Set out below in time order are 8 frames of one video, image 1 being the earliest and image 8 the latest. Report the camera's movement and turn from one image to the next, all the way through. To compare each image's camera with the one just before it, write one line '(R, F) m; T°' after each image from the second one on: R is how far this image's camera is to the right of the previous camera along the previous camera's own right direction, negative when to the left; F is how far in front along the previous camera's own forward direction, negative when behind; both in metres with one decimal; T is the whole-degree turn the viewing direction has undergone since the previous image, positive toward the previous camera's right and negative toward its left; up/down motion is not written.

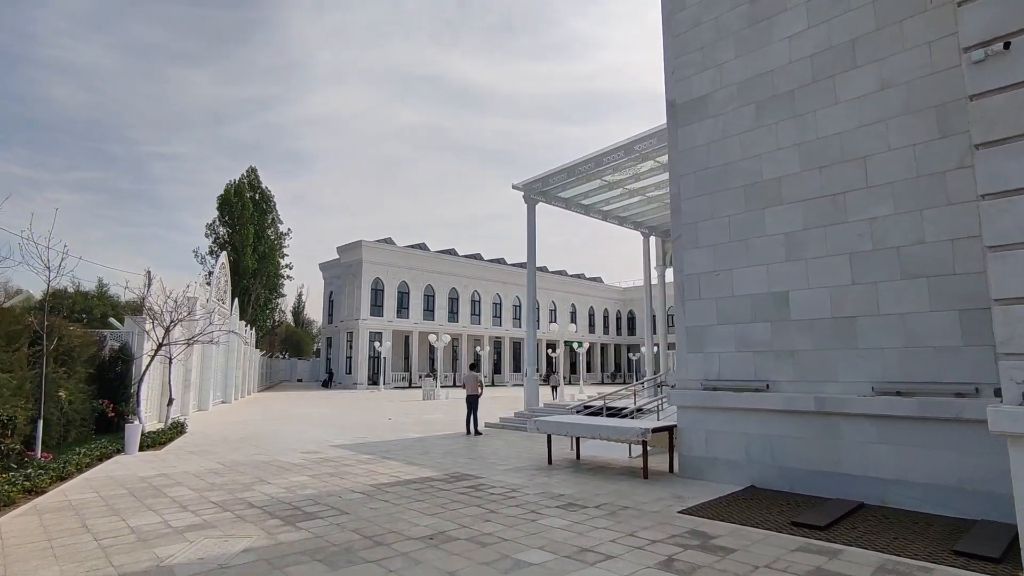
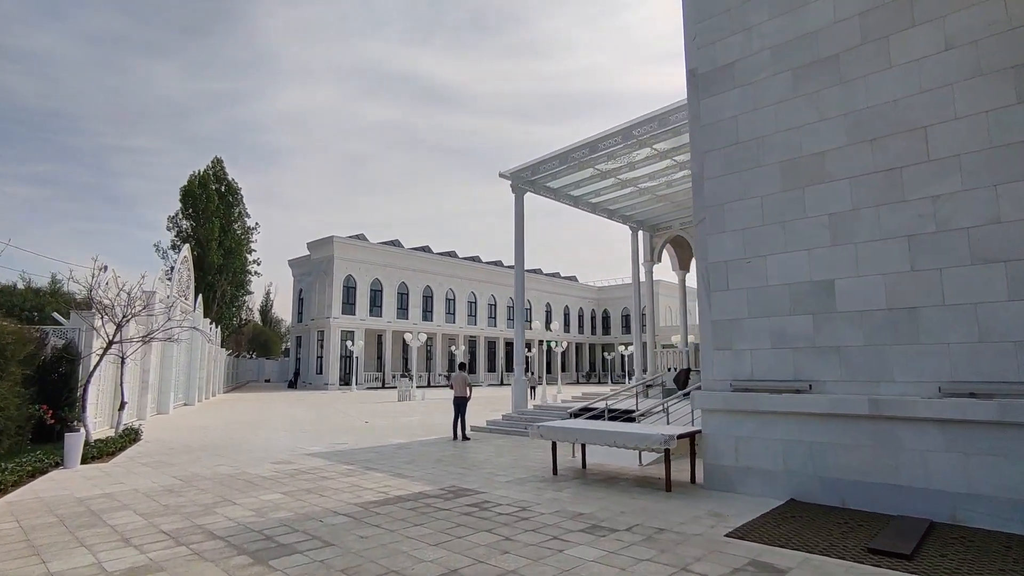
(-0.4, +0.8) m; +3°
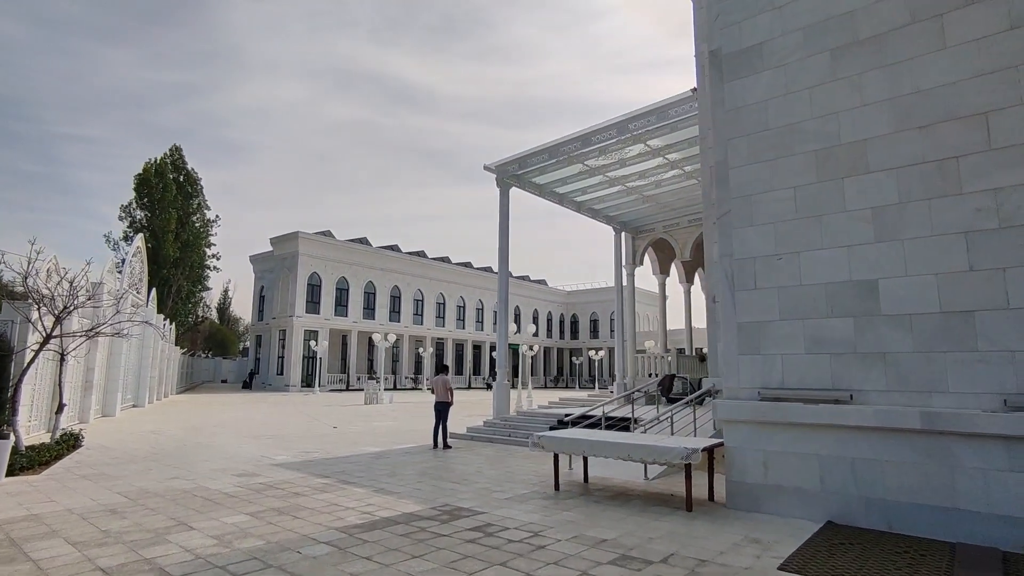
(-0.4, +0.7) m; +3°
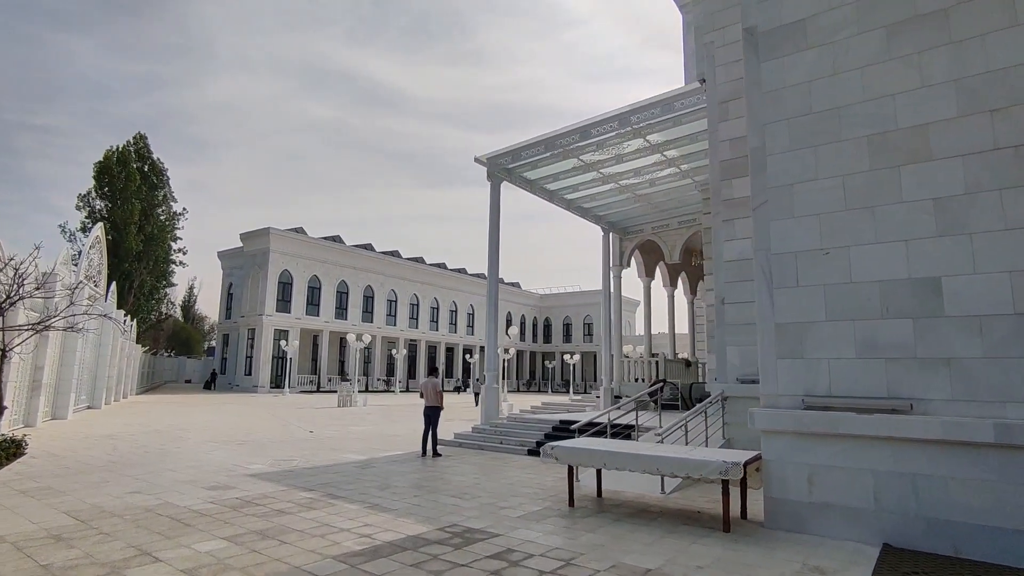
(-0.4, +0.6) m; +3°
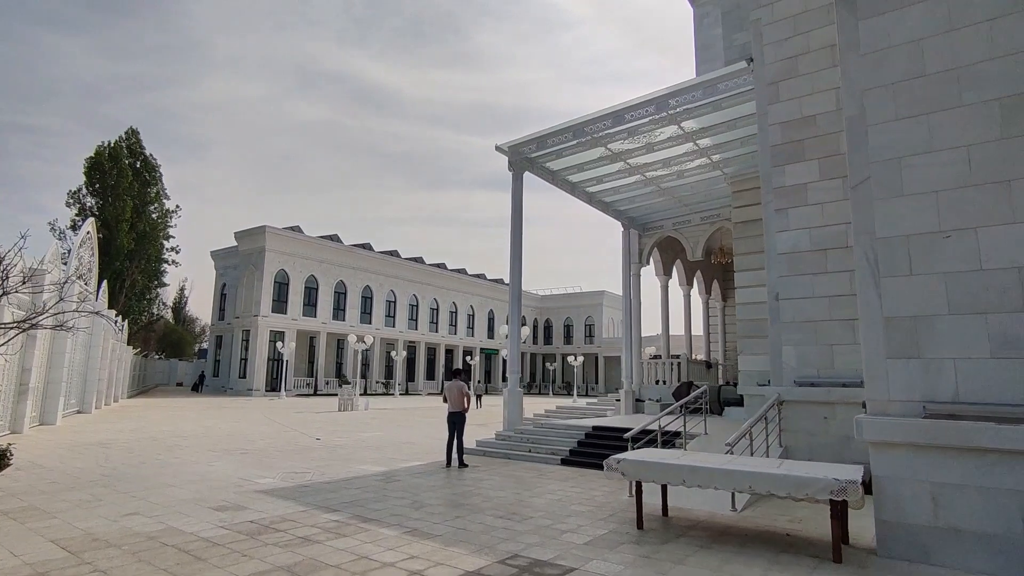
(-0.6, +0.8) m; +1°
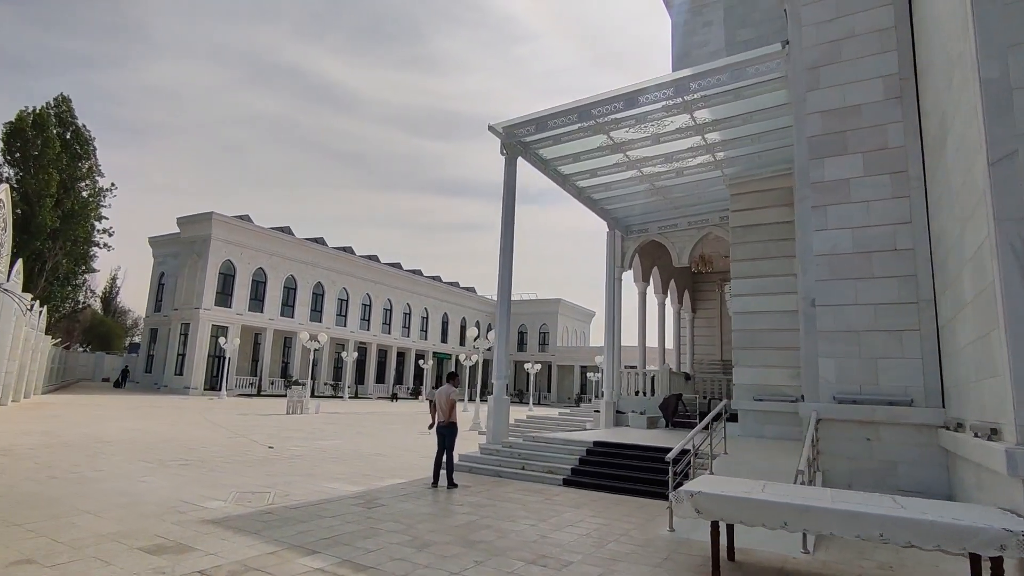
(-0.7, +1.2) m; +5°
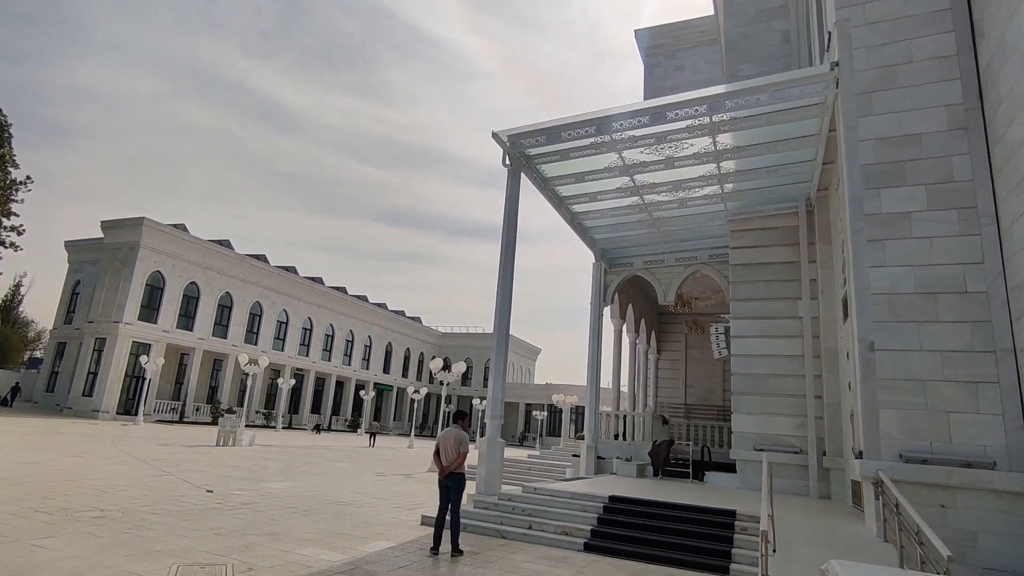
(-0.9, +1.2) m; +6°
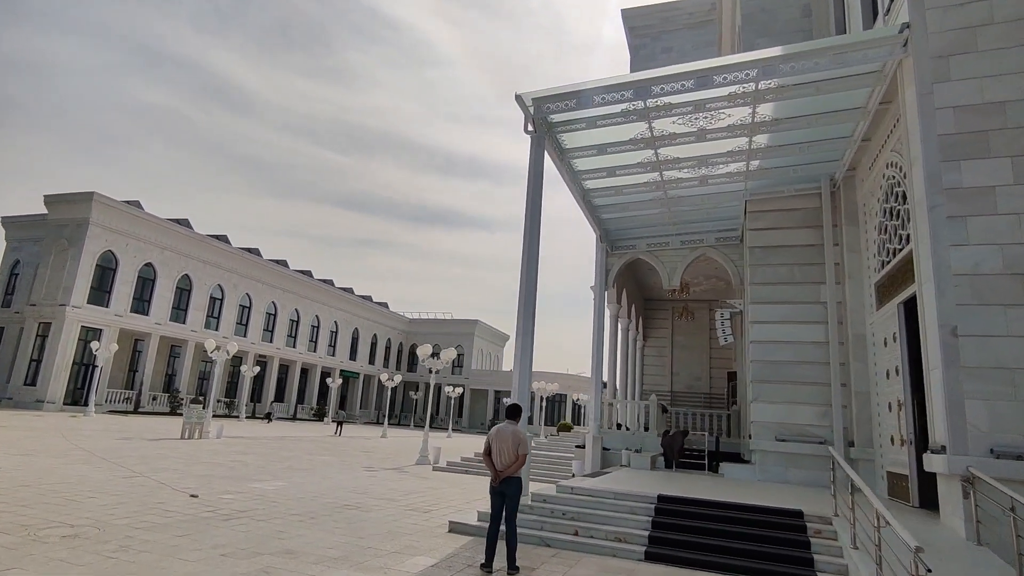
(-0.9, +0.9) m; +4°
